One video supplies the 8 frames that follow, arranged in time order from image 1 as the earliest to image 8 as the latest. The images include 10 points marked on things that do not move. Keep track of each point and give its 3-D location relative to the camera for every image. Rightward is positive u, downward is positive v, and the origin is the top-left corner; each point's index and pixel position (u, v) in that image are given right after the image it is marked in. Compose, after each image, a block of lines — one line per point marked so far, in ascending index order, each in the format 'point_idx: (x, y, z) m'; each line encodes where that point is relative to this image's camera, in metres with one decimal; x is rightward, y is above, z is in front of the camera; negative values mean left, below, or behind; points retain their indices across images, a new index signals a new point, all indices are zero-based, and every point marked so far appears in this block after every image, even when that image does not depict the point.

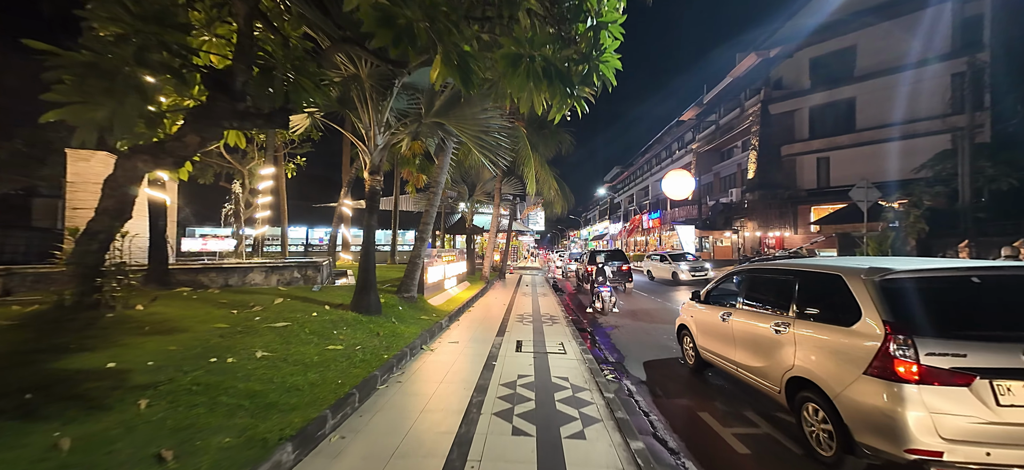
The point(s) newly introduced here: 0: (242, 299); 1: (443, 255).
0: (-4.7, -1.1, +6.2) m
1: (-2.2, -0.6, +11.4) m
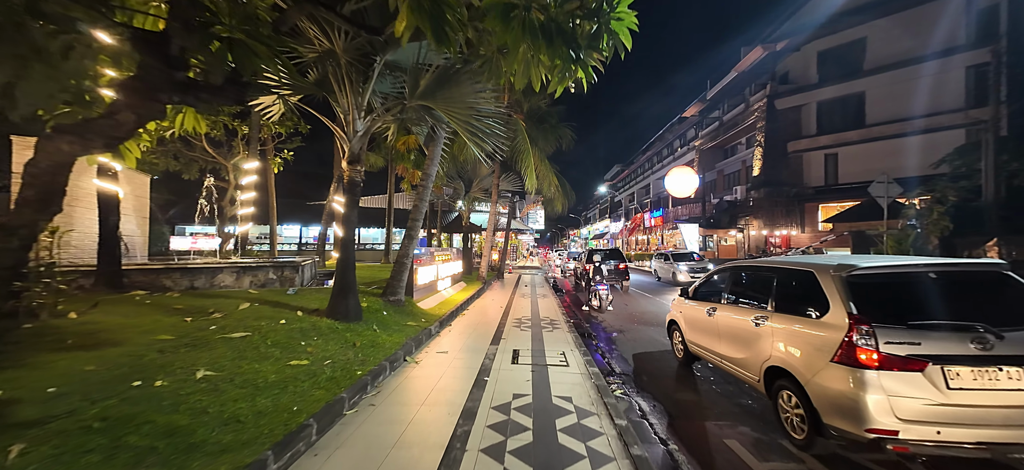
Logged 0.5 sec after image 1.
0: (-4.7, -1.0, +5.5) m
1: (-2.2, -0.6, +10.7) m
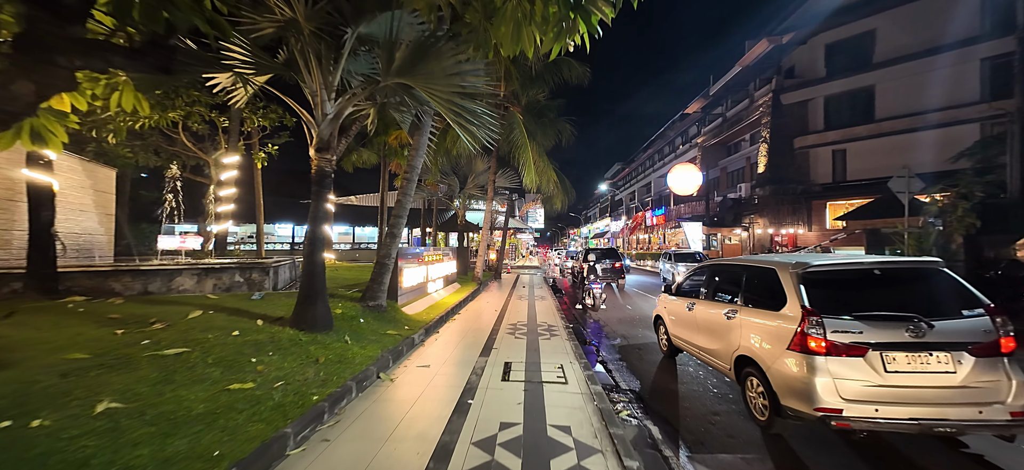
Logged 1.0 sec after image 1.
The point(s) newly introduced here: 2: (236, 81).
0: (-4.9, -1.0, +4.8) m
1: (-2.4, -0.5, +10.0) m
2: (-4.2, +2.3, +5.4) m
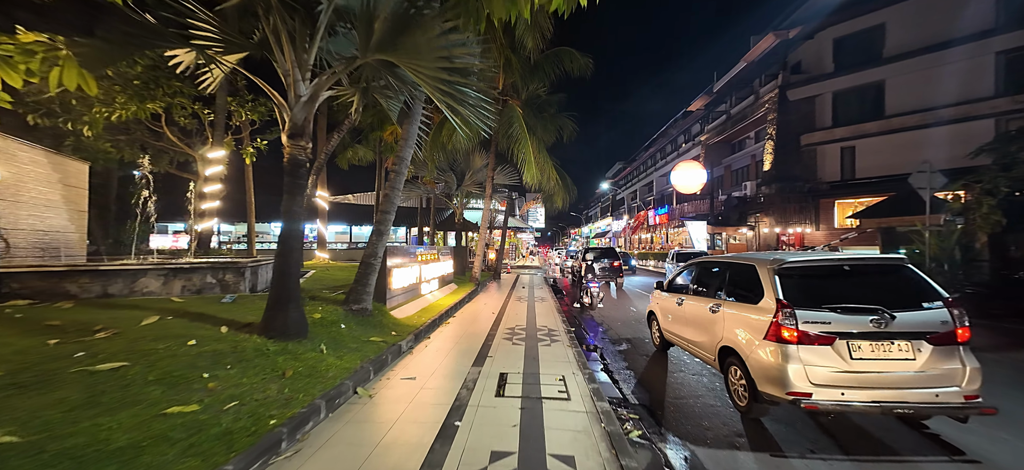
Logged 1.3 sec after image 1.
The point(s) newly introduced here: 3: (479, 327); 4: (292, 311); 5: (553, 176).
0: (-4.9, -1.0, +4.2) m
1: (-2.4, -0.5, +9.4) m
2: (-4.2, +2.4, +4.9) m
3: (-0.7, -2.0, +7.9) m
4: (-2.7, -0.9, +4.5) m
5: (+1.7, +2.5, +15.2) m
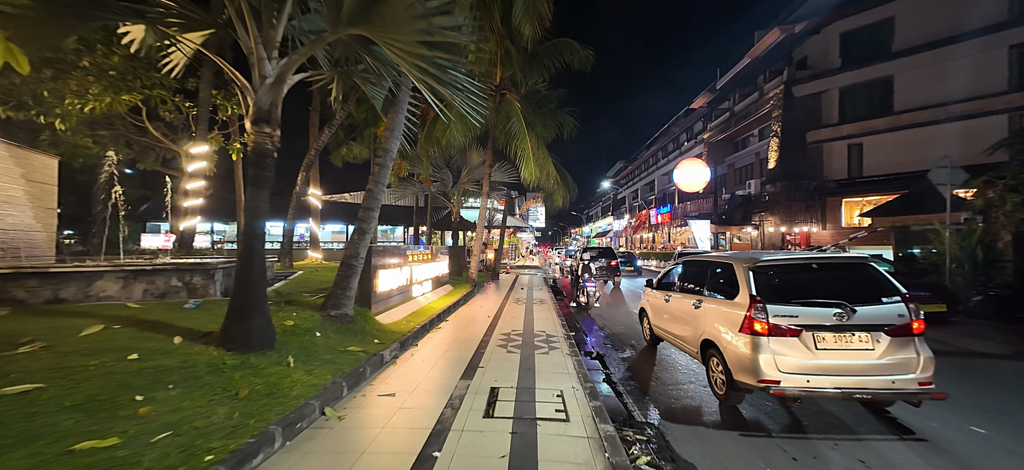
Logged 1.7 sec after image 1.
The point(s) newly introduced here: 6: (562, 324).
0: (-5.0, -0.9, +3.7) m
1: (-2.5, -0.5, +8.9) m
2: (-4.3, +2.4, +4.4) m
3: (-0.8, -2.0, +7.4) m
4: (-2.8, -0.9, +4.0) m
5: (+1.7, +2.5, +14.7) m
6: (+1.2, -2.1, +8.5) m
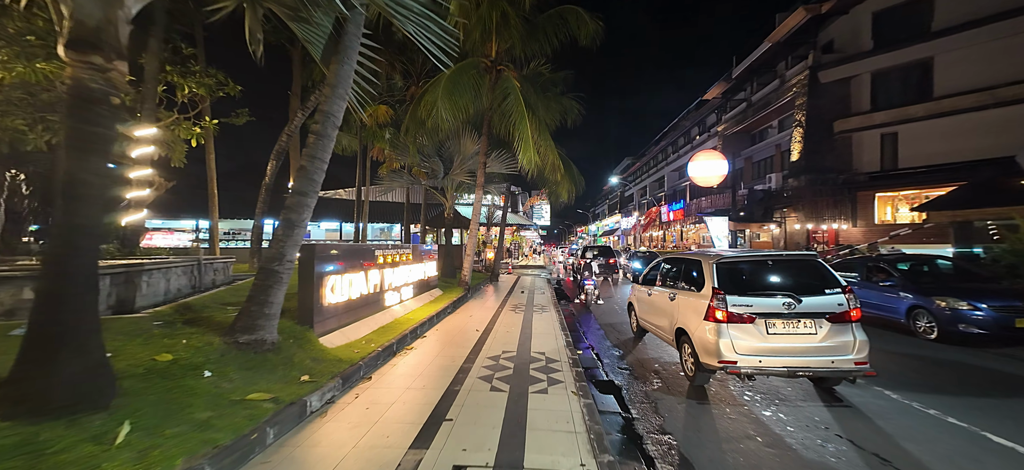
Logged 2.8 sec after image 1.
0: (-5.2, -0.9, +2.3) m
1: (-2.6, -0.4, +7.4) m
2: (-4.5, +2.4, +2.9) m
3: (-0.9, -1.9, +5.8) m
4: (-3.0, -0.9, +2.5) m
5: (+1.6, +2.6, +13.1) m
6: (+1.1, -2.0, +7.0) m
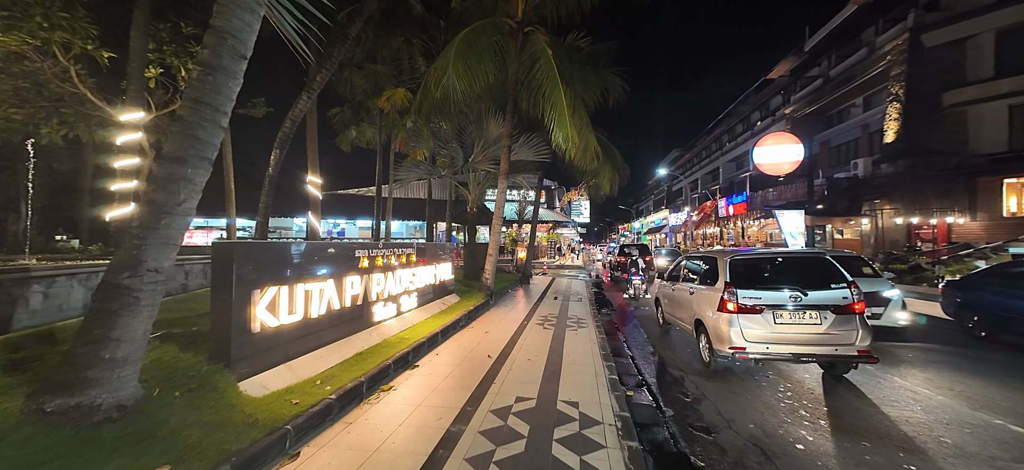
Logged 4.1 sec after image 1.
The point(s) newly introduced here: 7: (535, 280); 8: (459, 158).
0: (-5.3, -0.9, +1.0) m
1: (-2.2, -0.3, +5.9) m
2: (-4.6, +2.5, +1.5) m
3: (-0.7, -1.9, +4.1) m
4: (-3.2, -0.8, +1.0) m
5: (+2.6, +2.7, +11.0) m
6: (+1.4, -2.0, +5.0) m
7: (+1.2, -2.2, +17.4) m
8: (-1.7, +2.6, +12.0) m
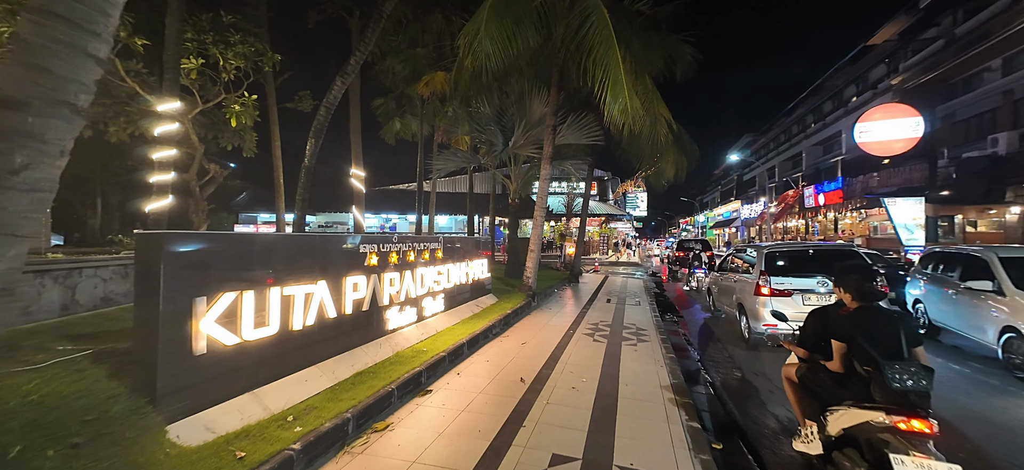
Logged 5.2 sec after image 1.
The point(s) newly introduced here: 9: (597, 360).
0: (-5.4, -0.8, +0.6) m
1: (-1.7, -0.2, +4.9) m
2: (-4.6, +2.5, +0.9) m
3: (-0.4, -1.8, +3.0) m
4: (-3.3, -0.8, +0.2) m
5: (+3.8, +2.9, +9.3) m
6: (+1.8, -1.9, +3.6) m
7: (+3.3, -1.9, +15.9) m
8: (-0.3, +2.8, +10.8) m
9: (+1.4, -1.9, +5.7) m
